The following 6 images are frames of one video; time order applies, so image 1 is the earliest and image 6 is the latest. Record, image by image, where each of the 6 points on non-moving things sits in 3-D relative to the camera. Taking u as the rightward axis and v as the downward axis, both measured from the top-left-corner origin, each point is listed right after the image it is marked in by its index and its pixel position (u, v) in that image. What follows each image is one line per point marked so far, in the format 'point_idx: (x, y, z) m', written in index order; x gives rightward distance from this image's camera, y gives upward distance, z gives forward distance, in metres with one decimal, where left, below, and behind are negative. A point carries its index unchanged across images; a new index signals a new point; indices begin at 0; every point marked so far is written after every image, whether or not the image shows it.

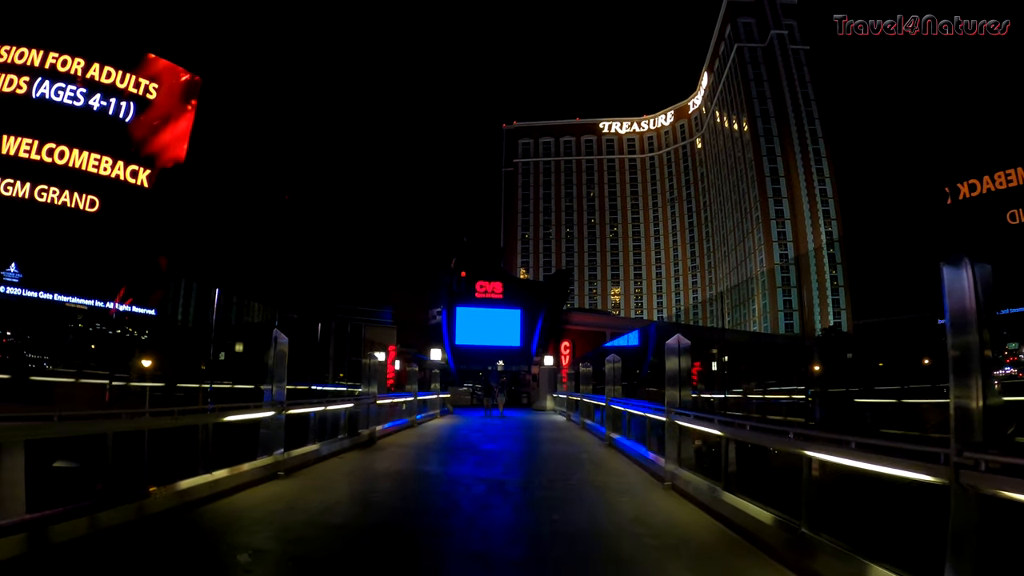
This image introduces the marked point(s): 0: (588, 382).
0: (+2.0, -2.4, +16.4) m
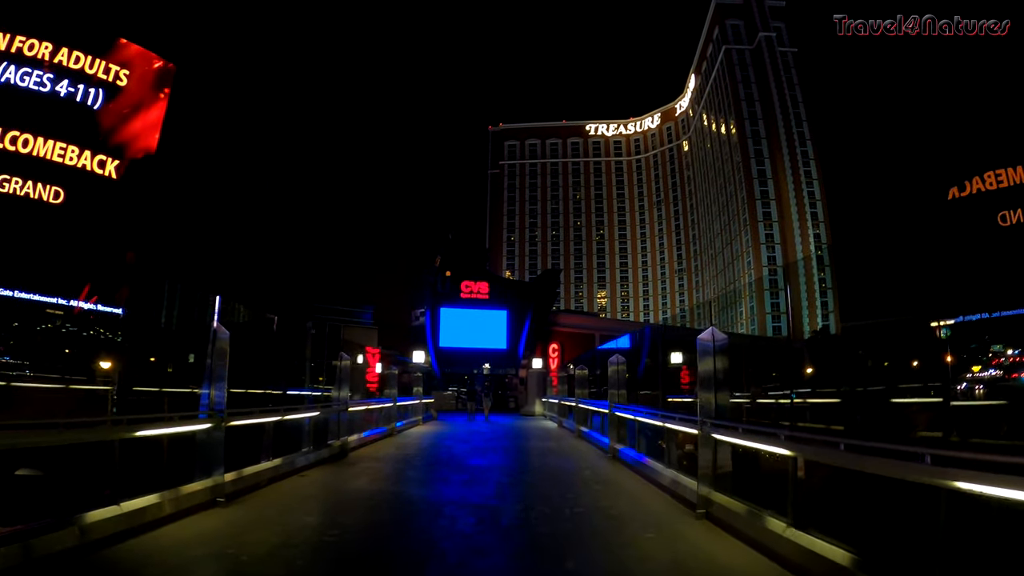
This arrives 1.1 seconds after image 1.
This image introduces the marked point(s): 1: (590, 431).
0: (+1.7, -2.3, +15.2) m
1: (+1.7, -2.9, +12.8) m
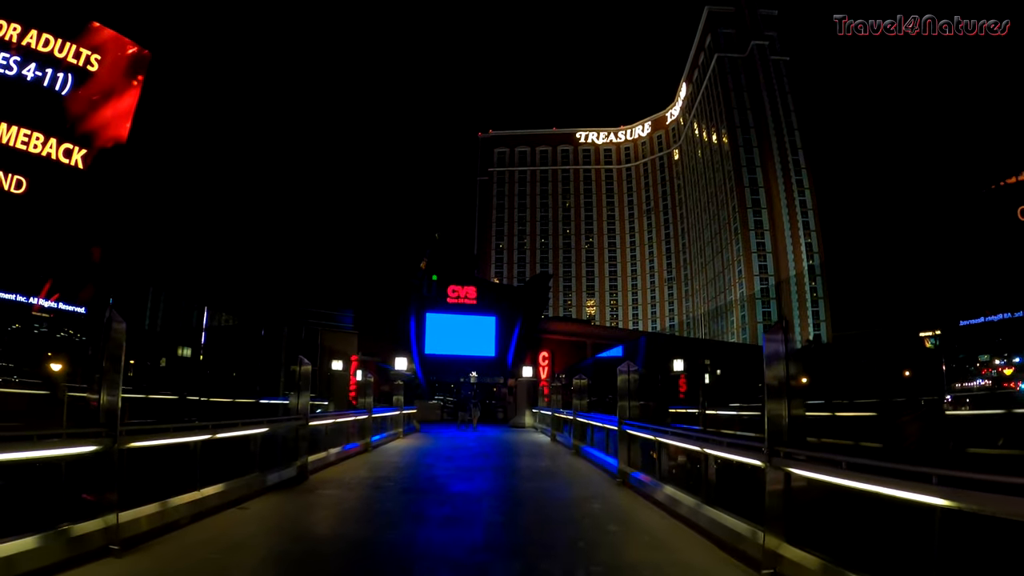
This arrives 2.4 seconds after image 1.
0: (+1.5, -2.3, +13.9) m
1: (+1.5, -2.9, +11.4) m
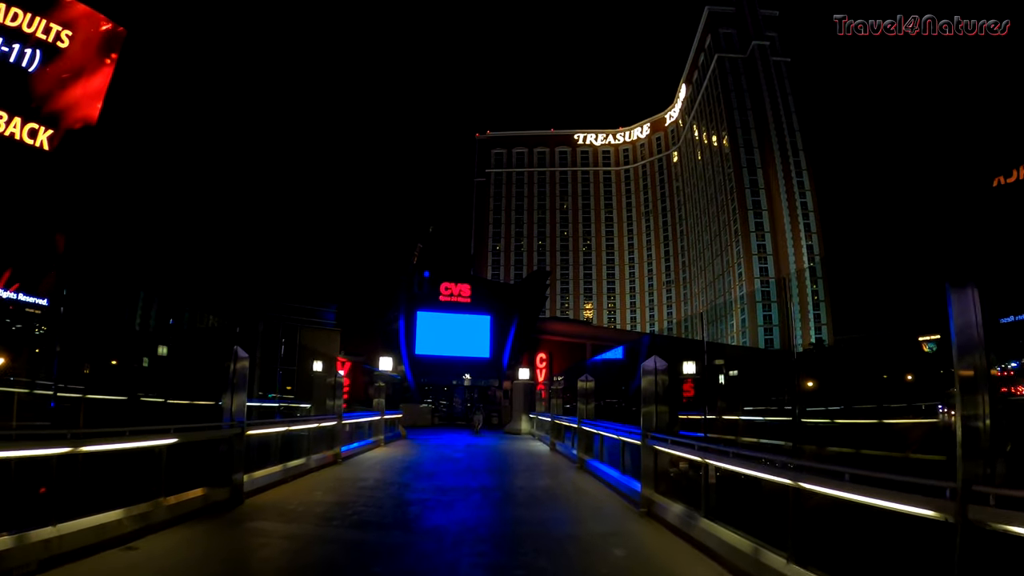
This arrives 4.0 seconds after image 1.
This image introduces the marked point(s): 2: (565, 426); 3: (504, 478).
0: (+1.4, -2.1, +12.2) m
1: (+1.4, -2.7, +9.8) m
2: (+1.2, -3.1, +14.4) m
3: (-0.1, -2.7, +9.5) m
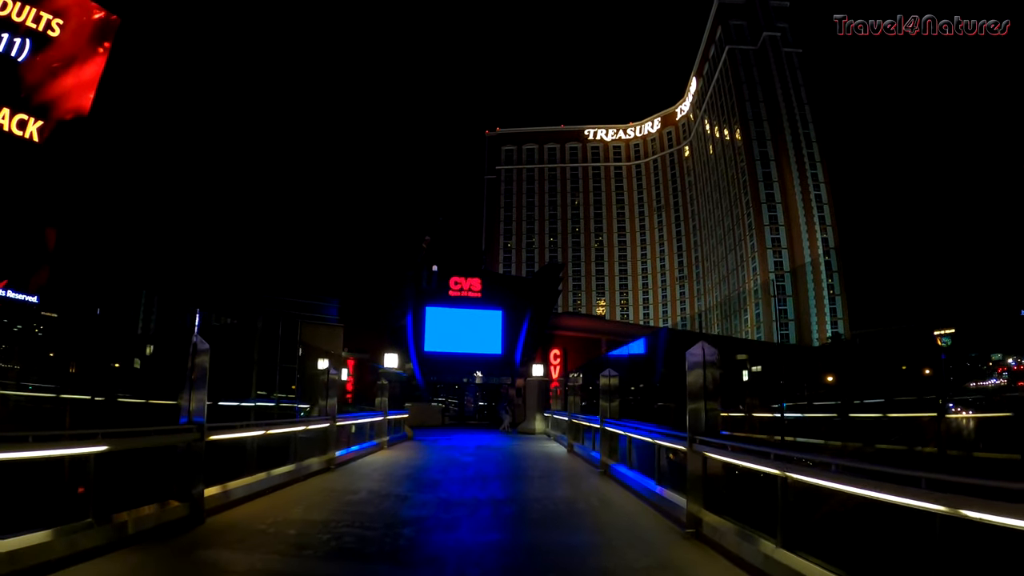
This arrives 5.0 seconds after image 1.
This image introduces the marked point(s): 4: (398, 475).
0: (+1.7, -1.9, +11.2) m
1: (+1.6, -2.4, +8.7) m
2: (+1.5, -2.8, +13.3) m
3: (+0.1, -2.5, +8.4) m
4: (-1.7, -2.7, +9.4) m
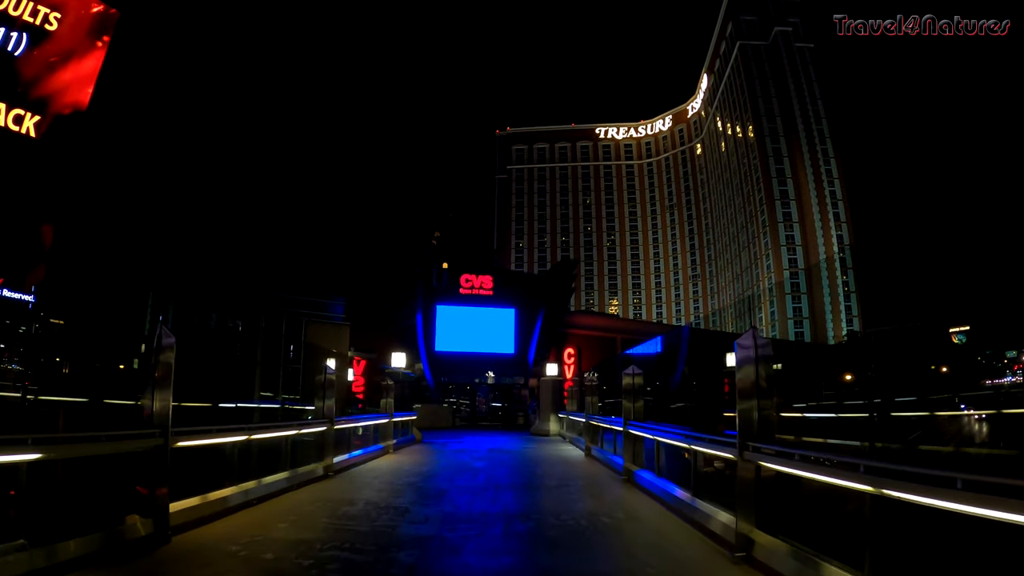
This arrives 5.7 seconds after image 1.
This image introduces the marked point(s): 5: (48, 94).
0: (+1.9, -1.8, +10.4) m
1: (+1.8, -2.3, +7.9) m
2: (+1.7, -2.7, +12.5) m
3: (+0.2, -2.4, +7.6) m
4: (-1.5, -2.6, +8.7) m
5: (-14.3, +6.0, +20.2) m
